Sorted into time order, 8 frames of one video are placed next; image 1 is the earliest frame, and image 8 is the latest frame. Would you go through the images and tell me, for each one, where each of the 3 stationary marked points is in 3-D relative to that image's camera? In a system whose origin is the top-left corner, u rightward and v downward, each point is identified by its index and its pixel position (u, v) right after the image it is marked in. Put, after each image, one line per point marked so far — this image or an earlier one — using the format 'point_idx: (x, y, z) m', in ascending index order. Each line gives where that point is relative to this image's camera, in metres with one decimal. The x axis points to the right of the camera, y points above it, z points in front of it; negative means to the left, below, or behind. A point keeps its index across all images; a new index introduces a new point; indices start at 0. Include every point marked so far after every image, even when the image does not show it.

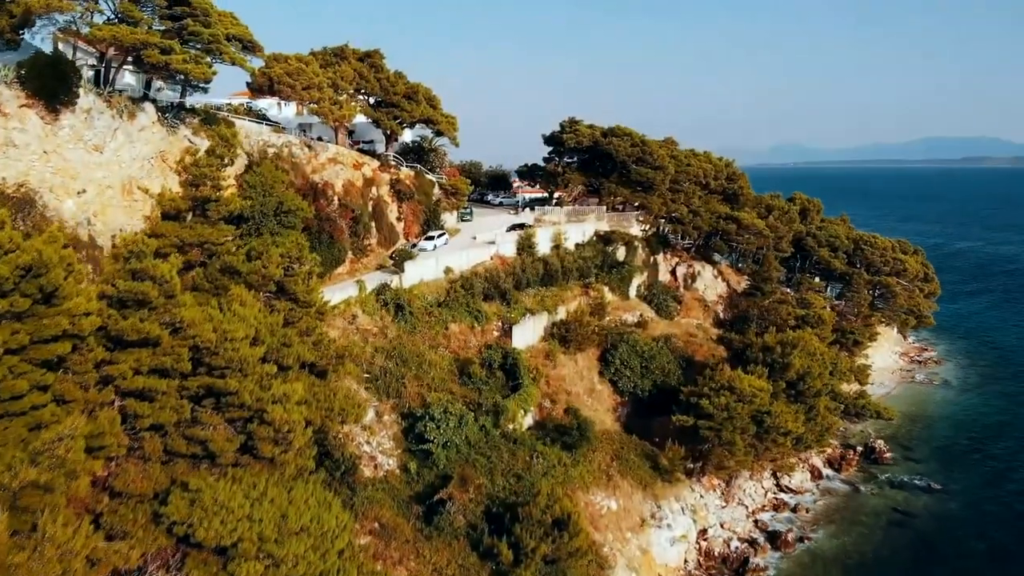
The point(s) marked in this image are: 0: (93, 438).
0: (-5.6, -2.0, +14.1) m
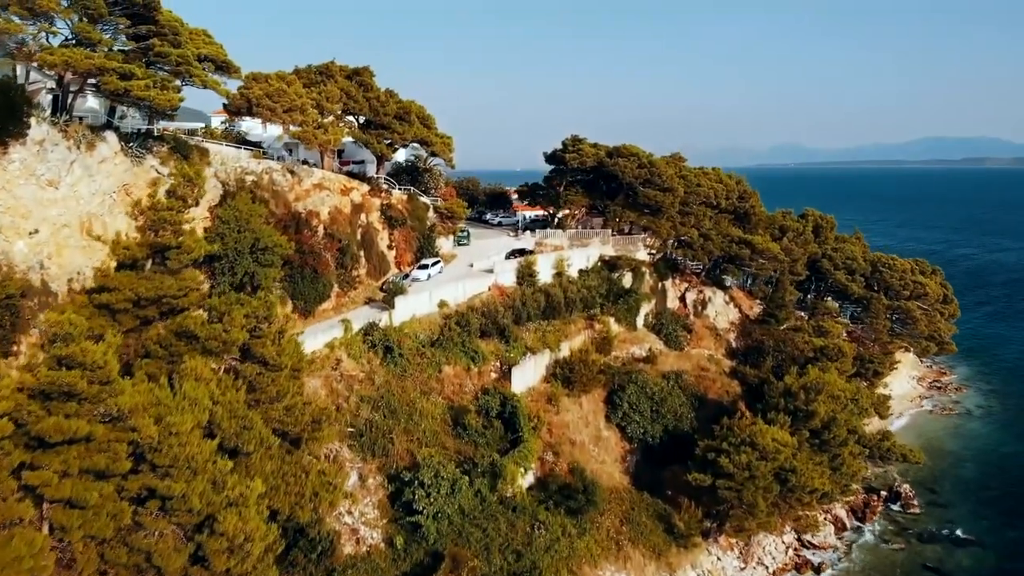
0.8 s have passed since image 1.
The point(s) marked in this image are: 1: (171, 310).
0: (-5.6, -3.1, +11.7) m
1: (-6.4, -0.4, +19.7) m
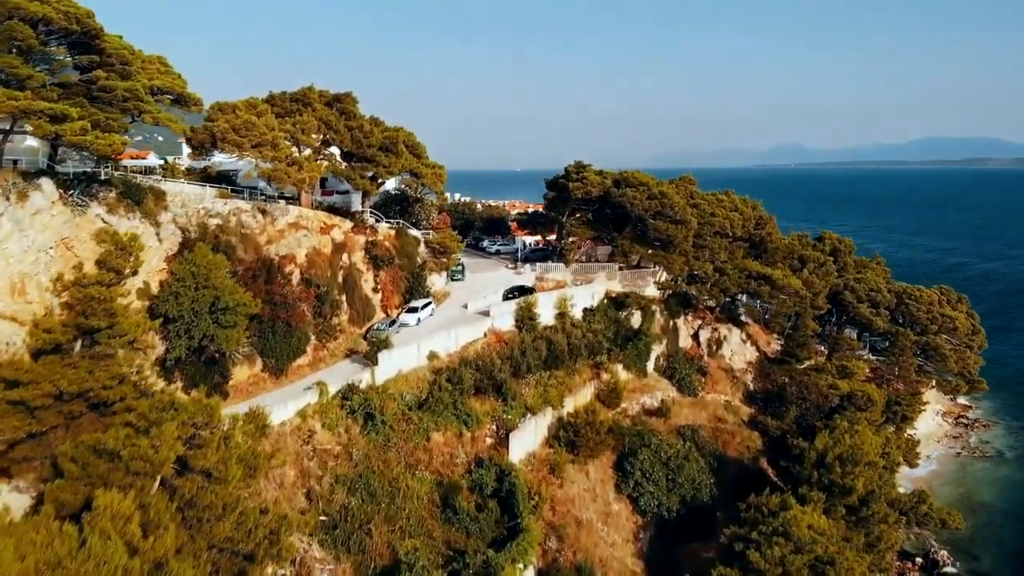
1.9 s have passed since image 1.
0: (-5.7, -4.5, +8.6) m
1: (-6.5, -1.8, +16.6) m
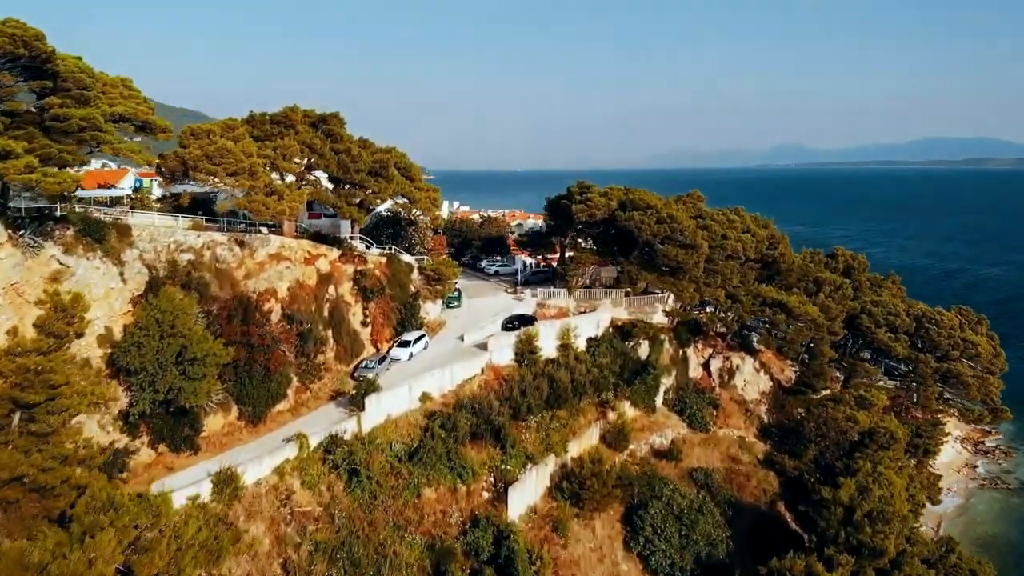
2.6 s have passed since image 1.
0: (-5.7, -5.4, +6.5) m
1: (-6.5, -2.7, +14.4) m
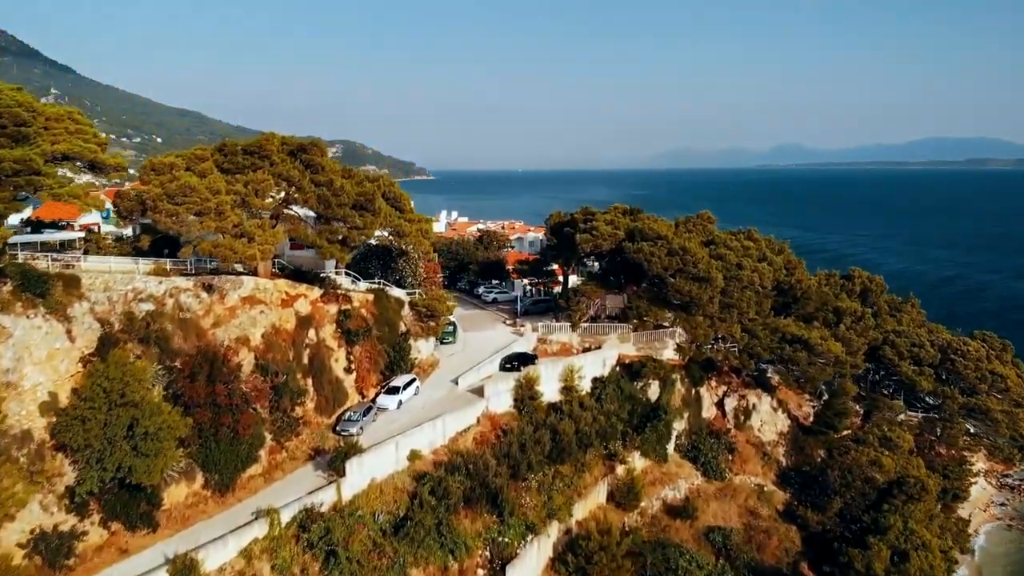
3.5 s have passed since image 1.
0: (-5.7, -6.5, +4.0) m
1: (-6.5, -3.8, +11.9) m
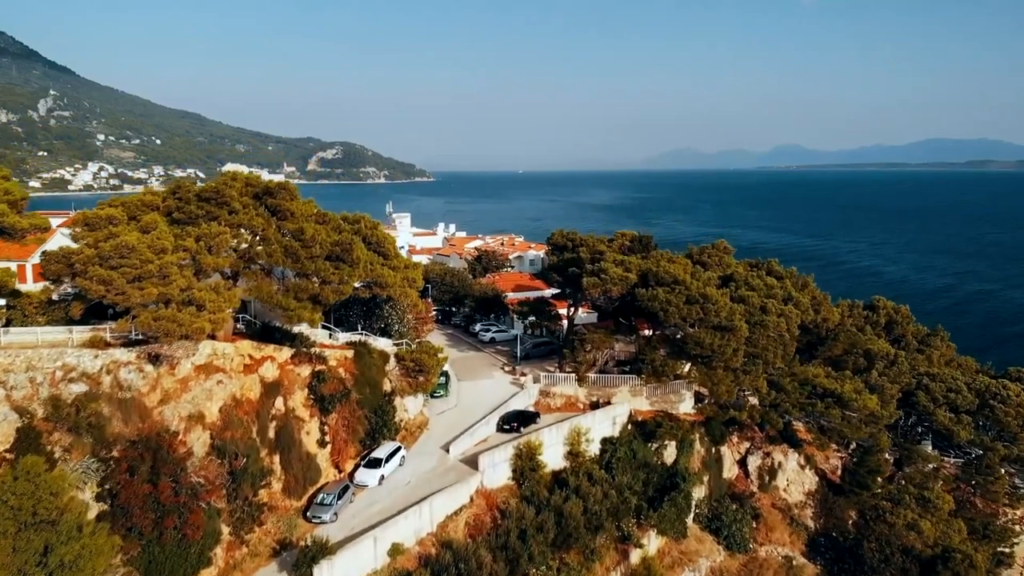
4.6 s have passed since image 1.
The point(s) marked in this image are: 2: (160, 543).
0: (-5.8, -7.8, +0.7) m
1: (-6.5, -5.1, +8.7) m
2: (-5.9, -4.3, +17.6) m
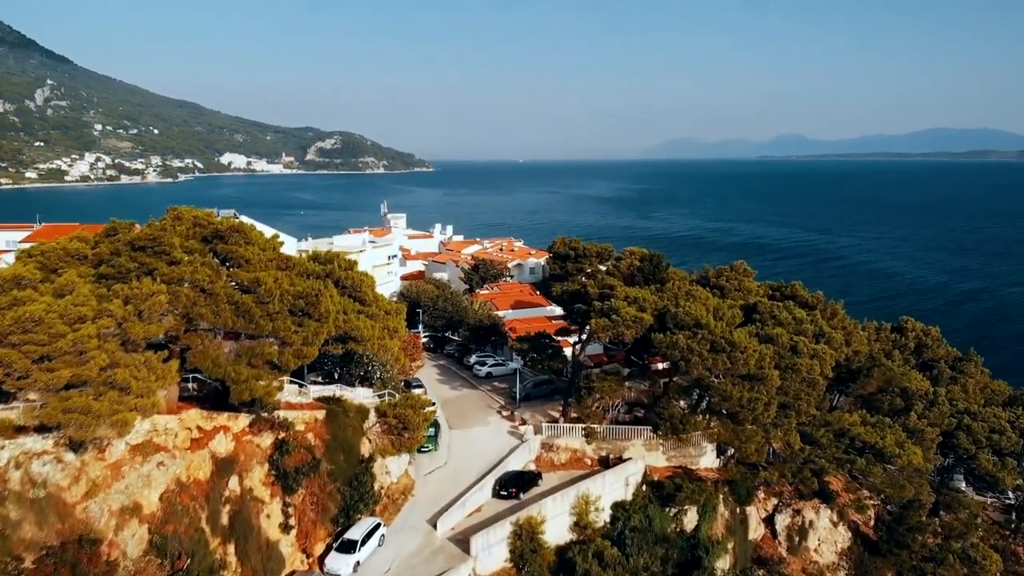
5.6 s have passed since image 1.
0: (-5.8, -9.0, -2.6) m
1: (-6.6, -6.3, +5.4) m
2: (-5.9, -5.3, +14.3) m
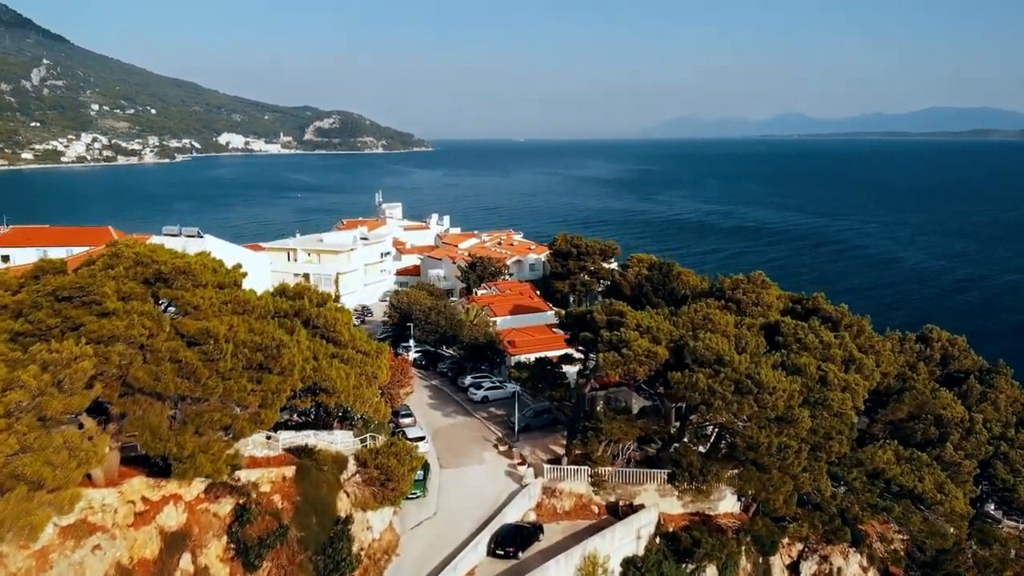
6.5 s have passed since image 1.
0: (-5.8, -10.2, -5.1) m
1: (-6.6, -7.3, +2.8) m
2: (-6.0, -6.2, +11.7) m
